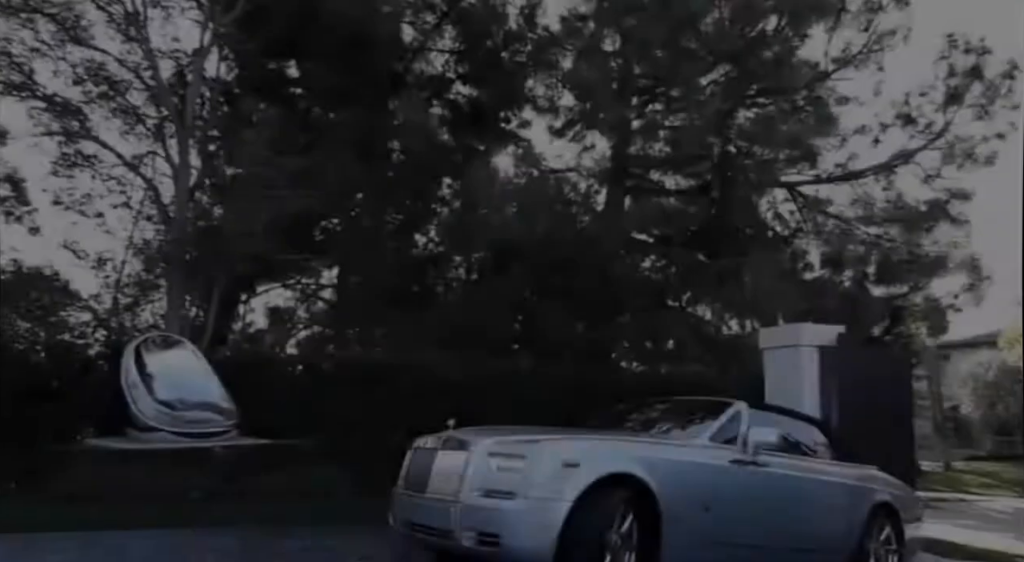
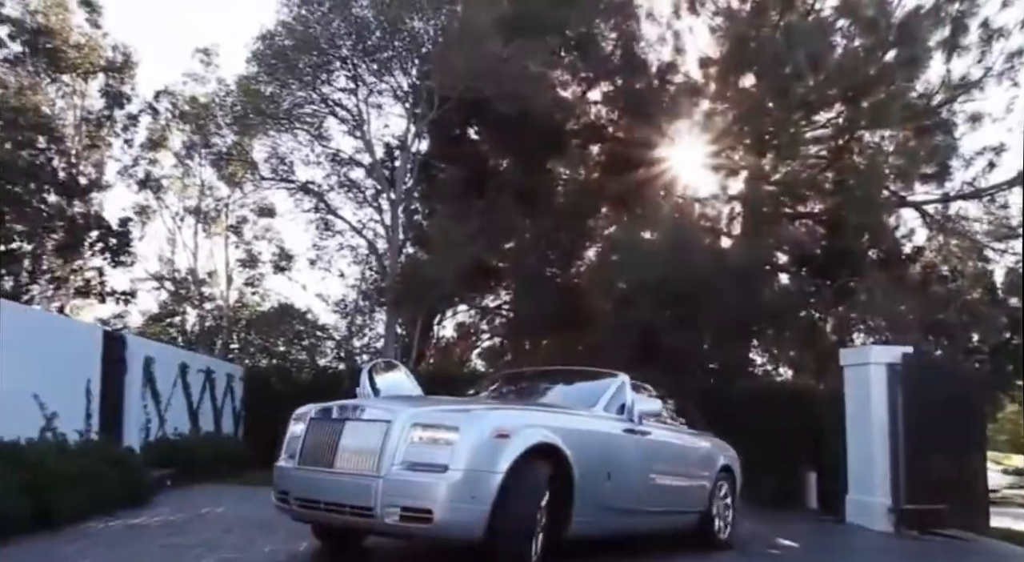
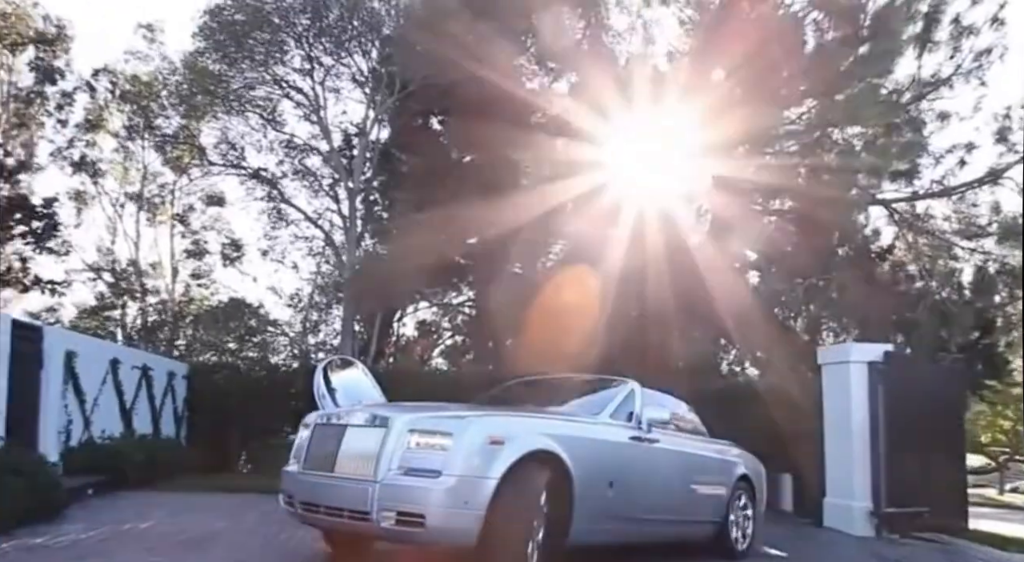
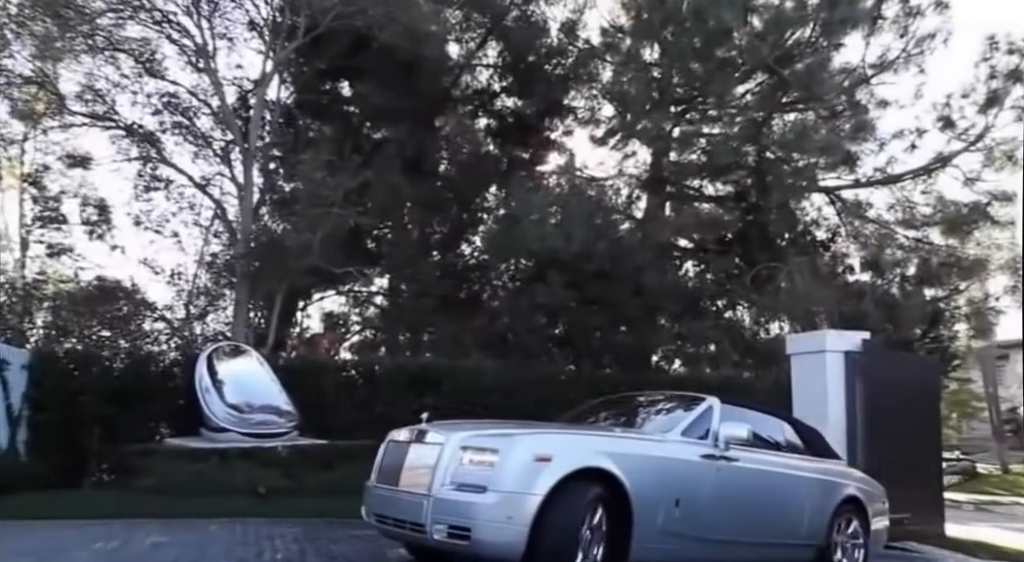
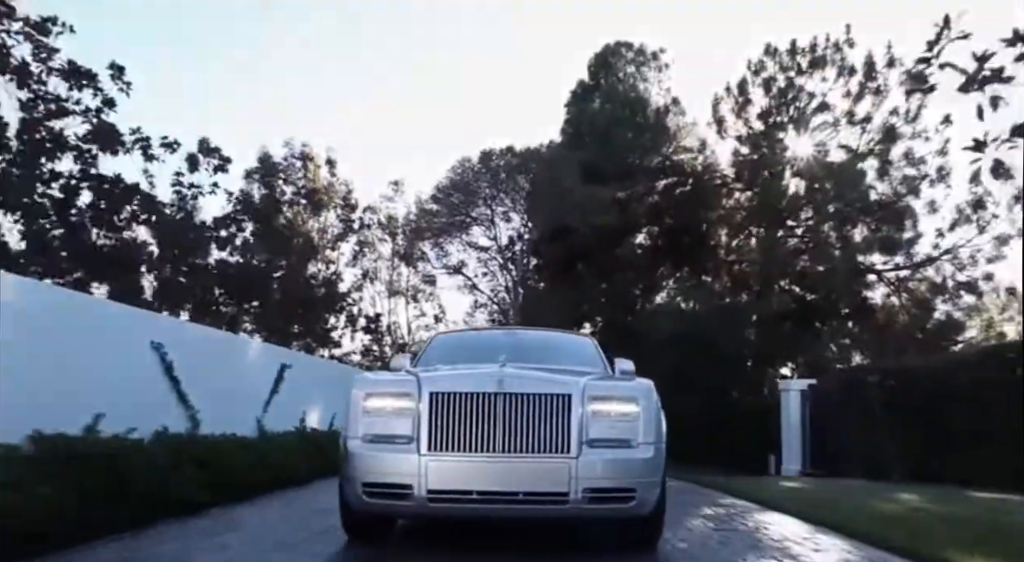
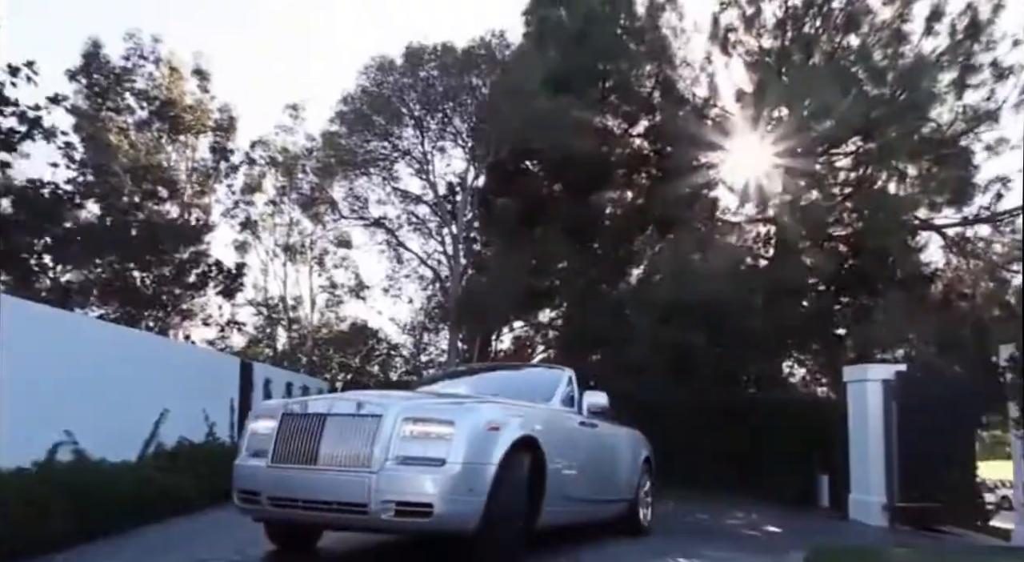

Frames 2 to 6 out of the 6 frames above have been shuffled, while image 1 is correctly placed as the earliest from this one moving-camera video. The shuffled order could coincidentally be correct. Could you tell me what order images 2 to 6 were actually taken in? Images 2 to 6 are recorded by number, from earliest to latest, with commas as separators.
4, 3, 2, 6, 5
